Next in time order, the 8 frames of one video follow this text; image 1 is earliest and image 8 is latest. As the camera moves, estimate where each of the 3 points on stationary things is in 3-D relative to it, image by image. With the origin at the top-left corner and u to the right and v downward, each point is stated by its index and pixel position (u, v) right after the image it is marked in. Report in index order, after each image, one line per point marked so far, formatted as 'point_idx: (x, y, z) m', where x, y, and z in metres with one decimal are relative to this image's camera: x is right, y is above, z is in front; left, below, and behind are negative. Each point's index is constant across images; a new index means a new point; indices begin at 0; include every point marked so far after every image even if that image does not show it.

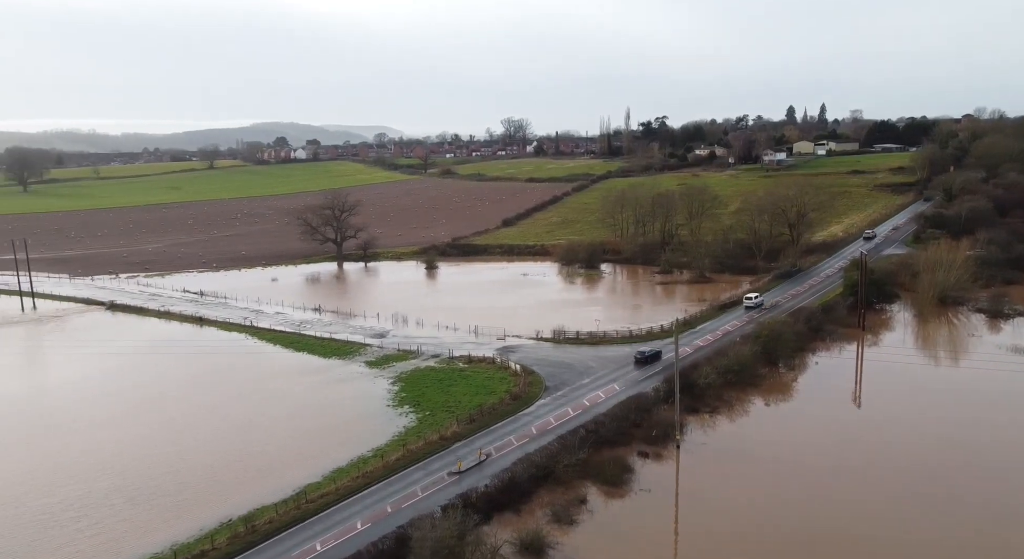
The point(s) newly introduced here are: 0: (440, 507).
0: (-1.6, -4.8, +17.9) m
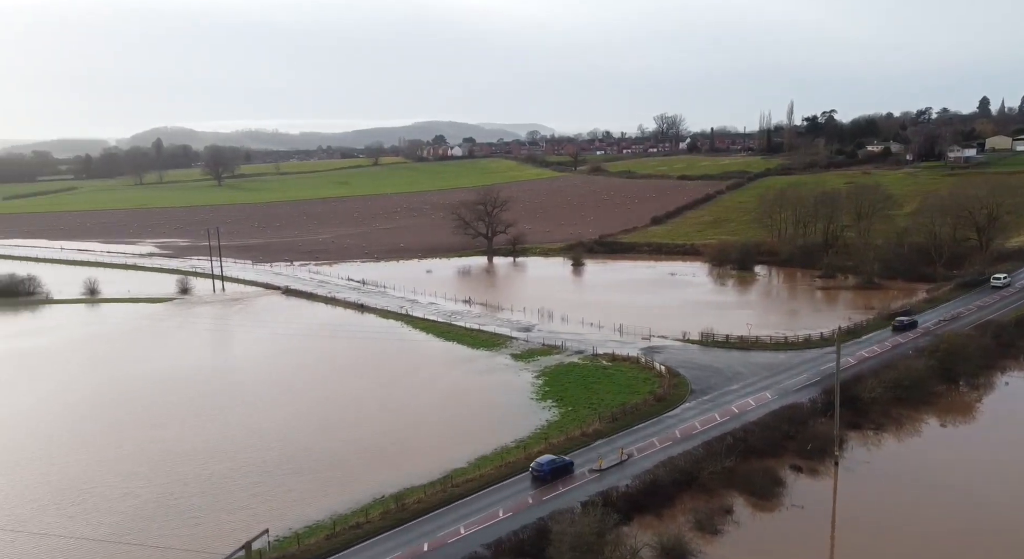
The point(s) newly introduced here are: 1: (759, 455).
0: (+1.4, -4.7, +17.7) m
1: (+5.9, -4.2, +19.9) m
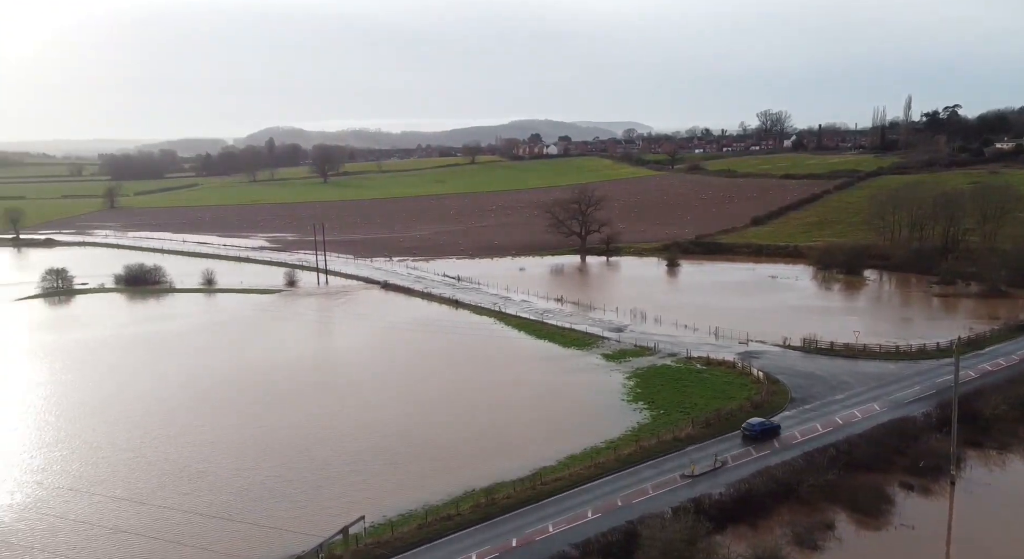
0: (+3.3, -4.8, +17.1) m
1: (+8.0, -4.3, +18.8) m
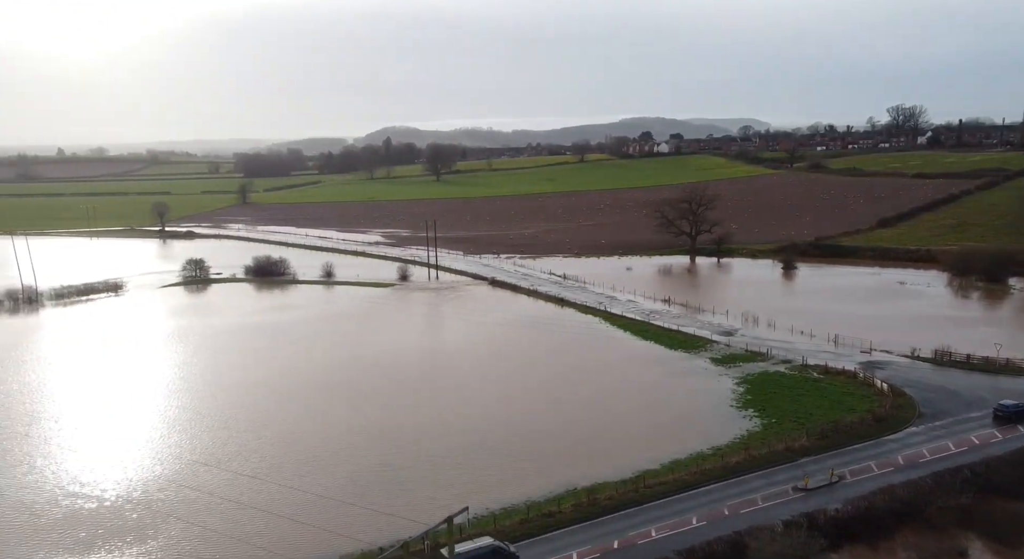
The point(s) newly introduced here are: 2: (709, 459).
0: (+5.4, -4.8, +16.2) m
1: (+10.3, -4.5, +17.2) m
2: (+4.7, -4.3, +19.4) m
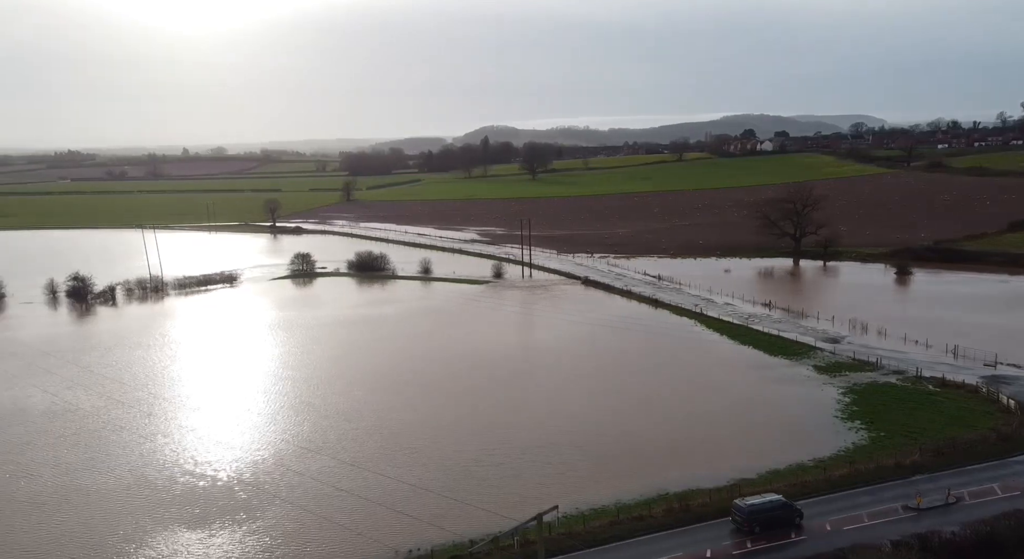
0: (+7.1, -5.0, +14.9) m
1: (+12.1, -4.7, +15.4) m
2: (+6.7, -4.4, +18.2) m
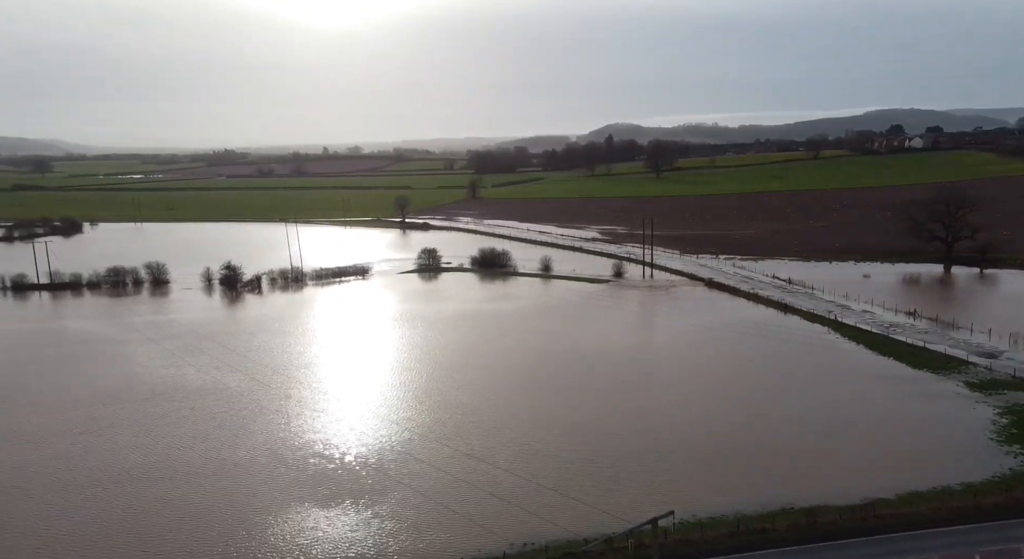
0: (+9.1, -5.2, +12.6) m
1: (+14.1, -5.0, +12.4) m
2: (+9.2, -4.6, +16.0) m
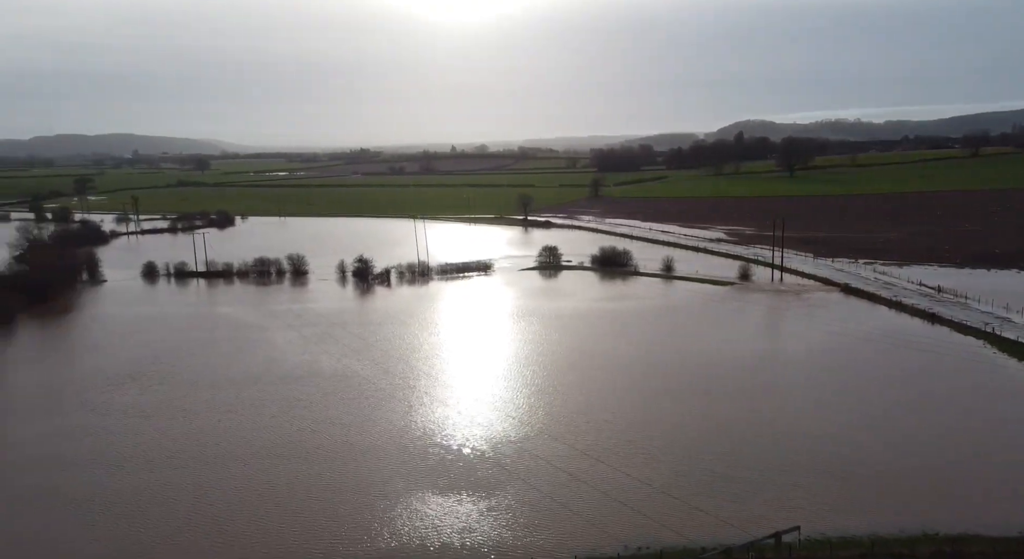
0: (+10.7, -5.4, +9.7) m
1: (+15.6, -5.4, +8.8) m
2: (+11.3, -4.8, +13.0) m
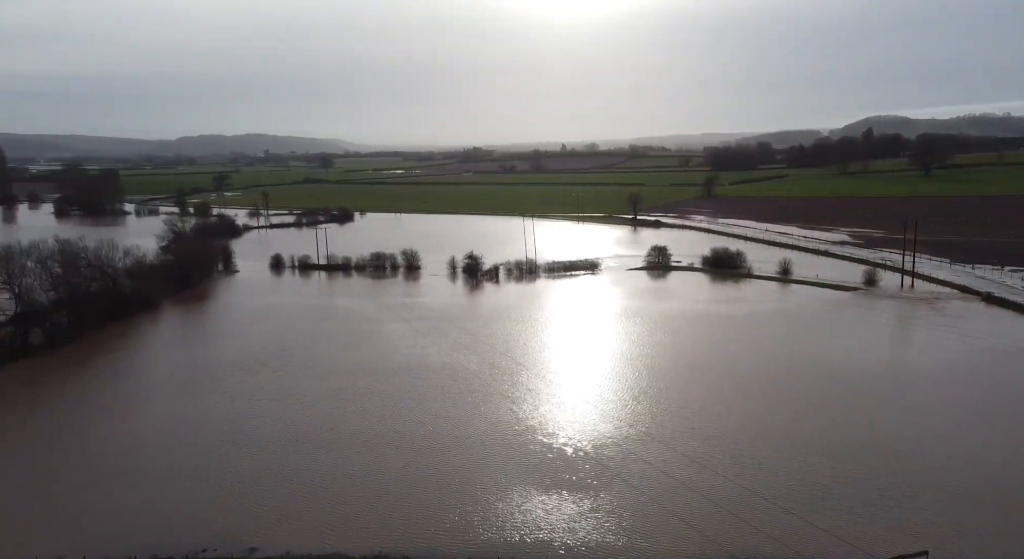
0: (+11.8, -5.6, +7.8) m
1: (+16.5, -5.7, +6.2) m
2: (+12.8, -5.0, +10.9) m
